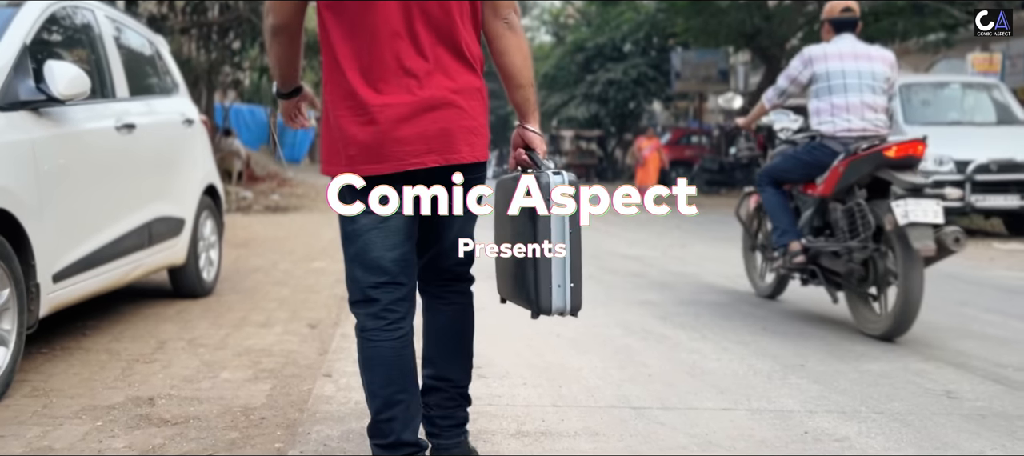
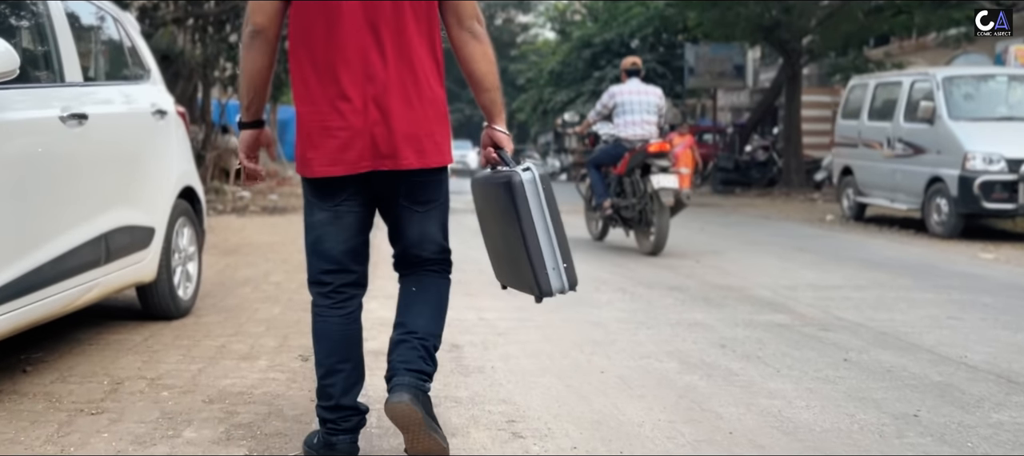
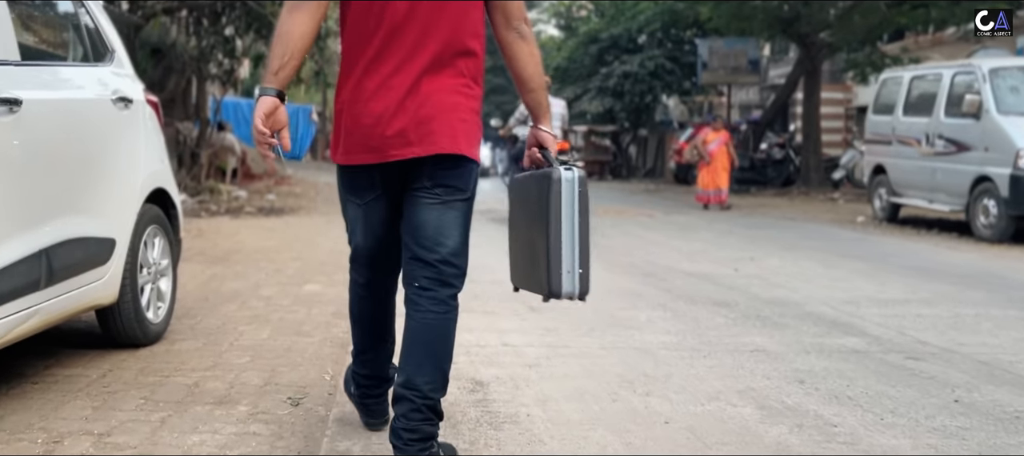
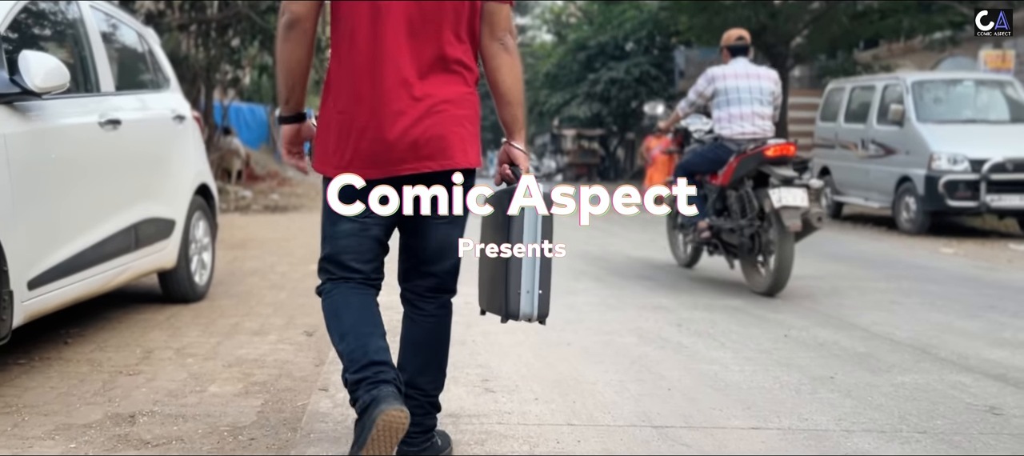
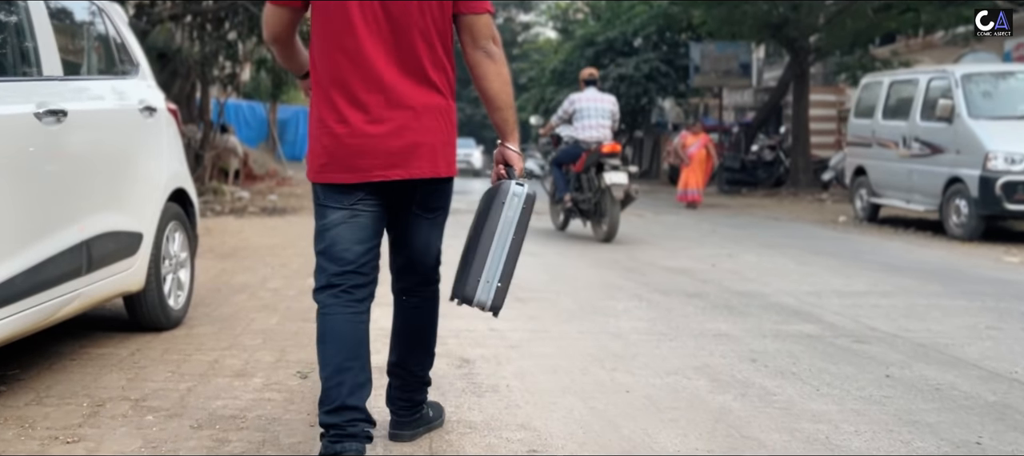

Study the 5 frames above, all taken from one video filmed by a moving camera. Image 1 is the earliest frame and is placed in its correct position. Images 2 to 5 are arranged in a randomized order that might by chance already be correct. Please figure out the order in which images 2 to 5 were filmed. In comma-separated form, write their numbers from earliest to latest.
4, 2, 5, 3
